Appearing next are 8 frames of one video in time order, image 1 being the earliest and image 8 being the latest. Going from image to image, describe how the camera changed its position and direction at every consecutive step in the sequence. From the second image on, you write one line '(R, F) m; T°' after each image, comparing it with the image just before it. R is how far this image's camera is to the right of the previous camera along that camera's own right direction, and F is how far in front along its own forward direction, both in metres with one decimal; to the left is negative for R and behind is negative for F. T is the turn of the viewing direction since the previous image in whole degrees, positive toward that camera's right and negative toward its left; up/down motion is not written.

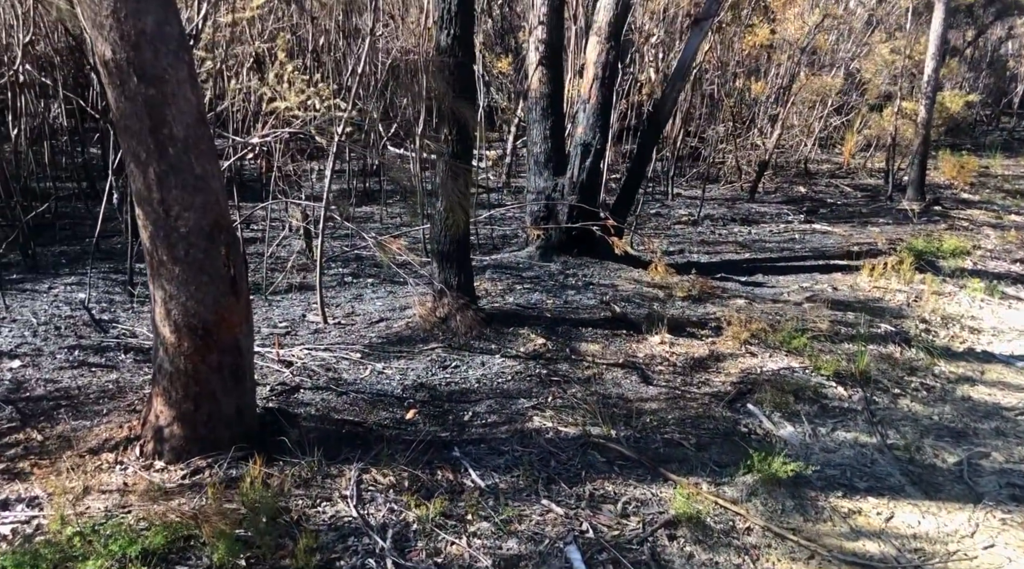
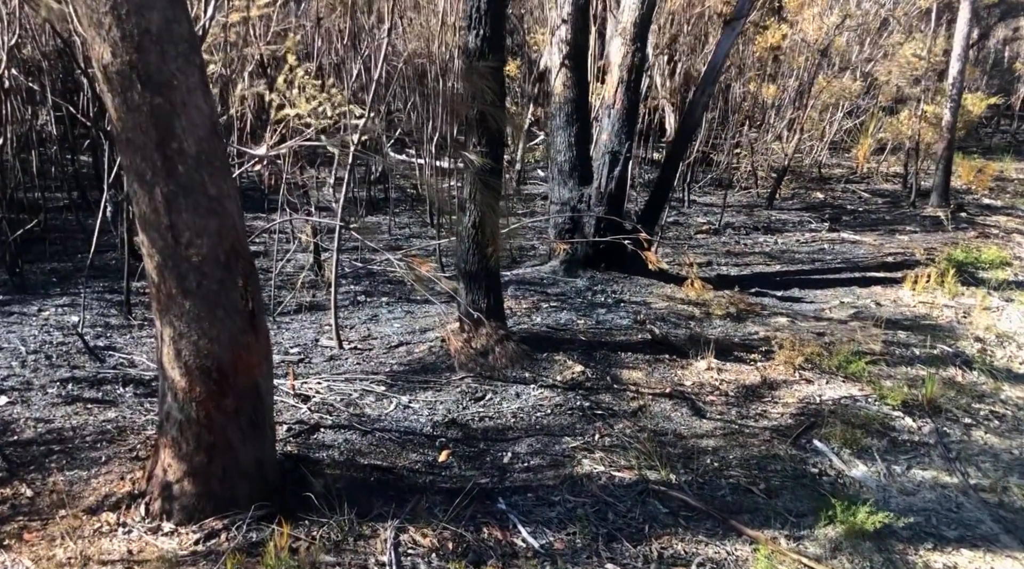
(-0.2, +0.5) m; 0°
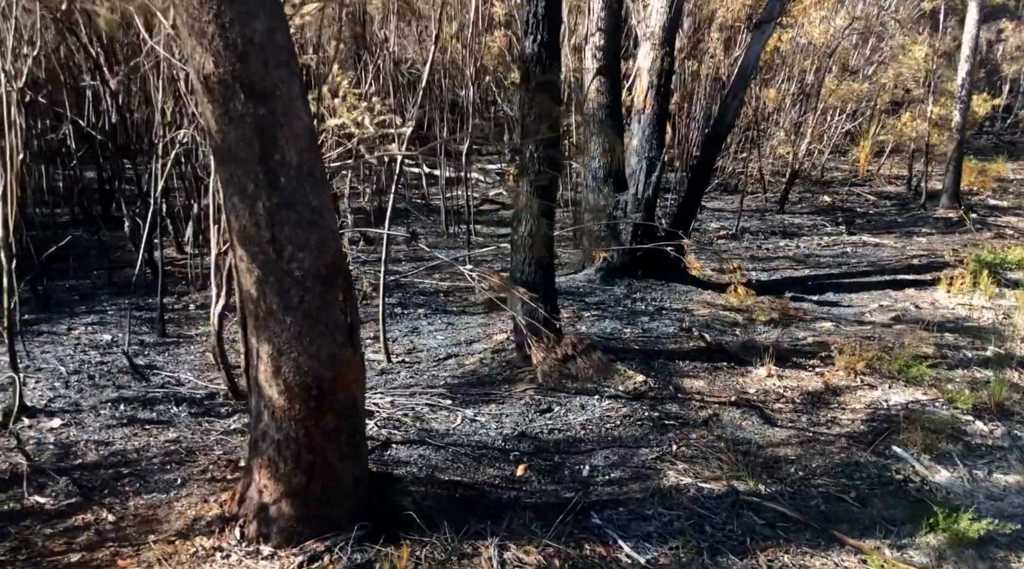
(-0.5, +0.1) m; +1°
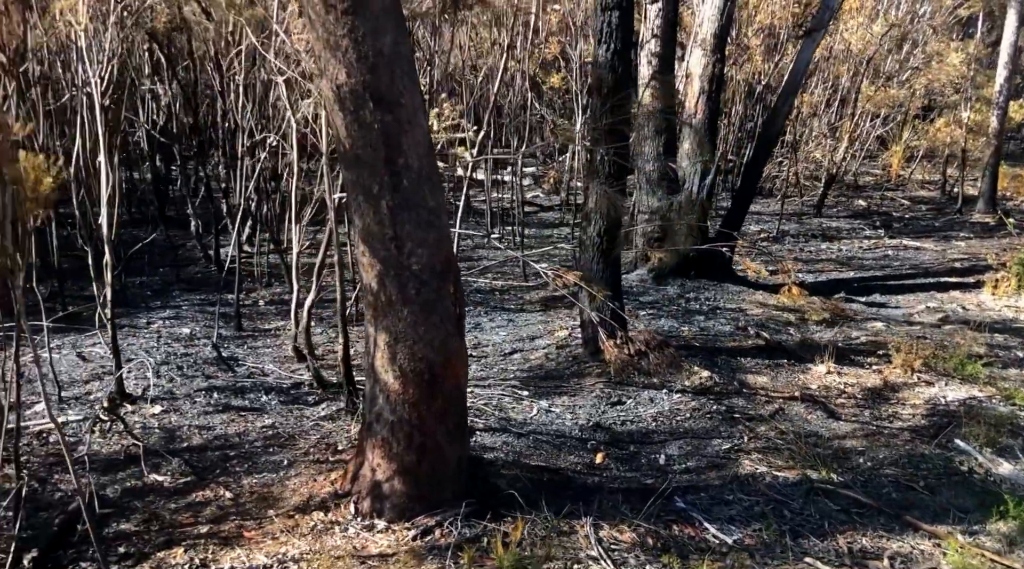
(-0.3, -0.3) m; -1°
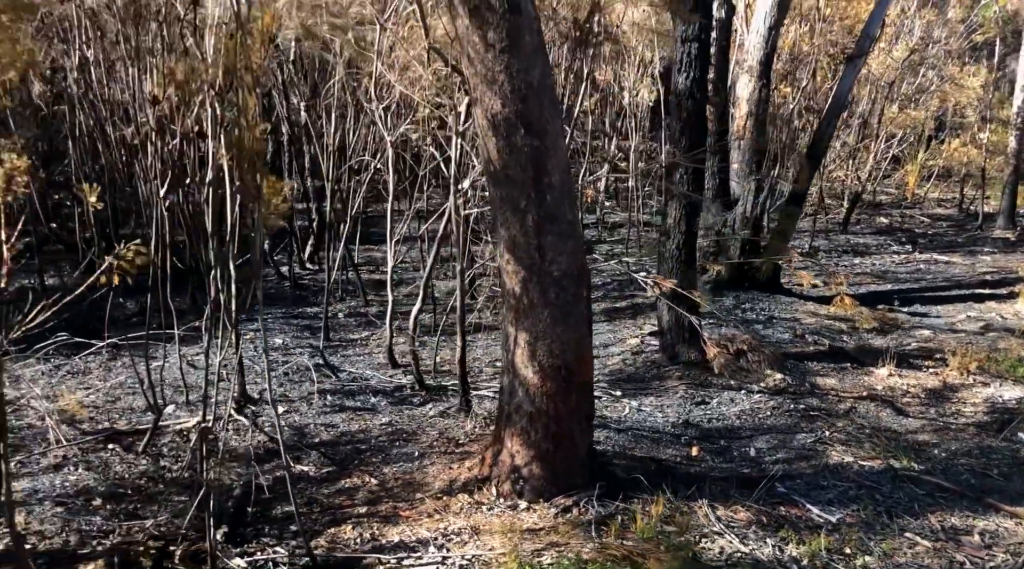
(-0.6, -0.5) m; 0°
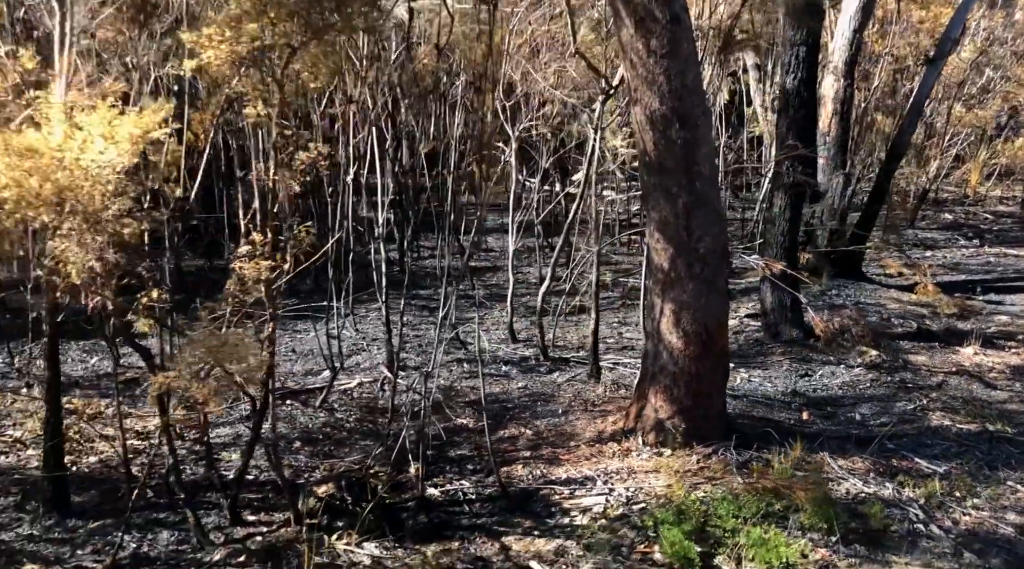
(-0.5, -0.7) m; -2°
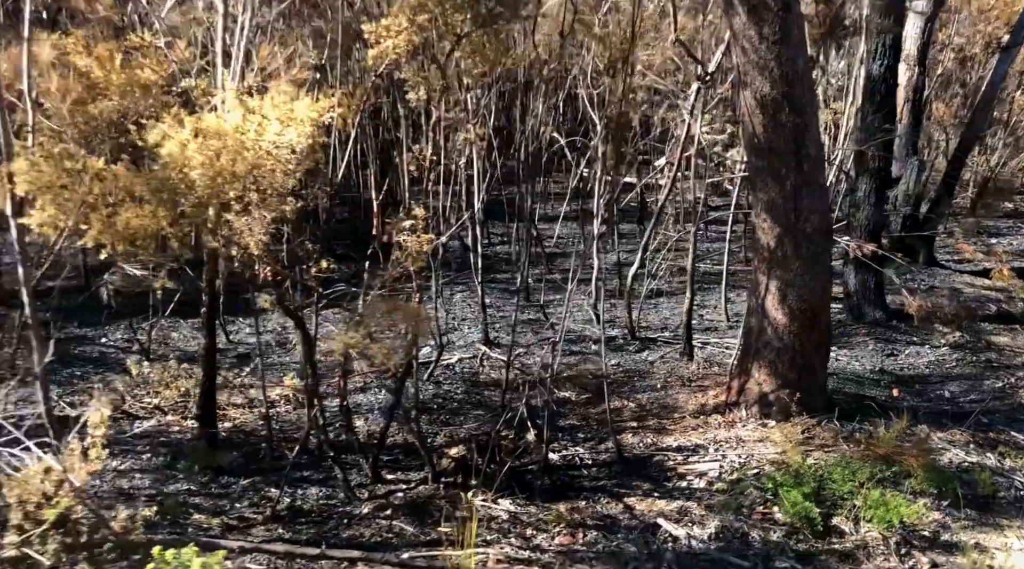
(-0.4, -0.3) m; -2°
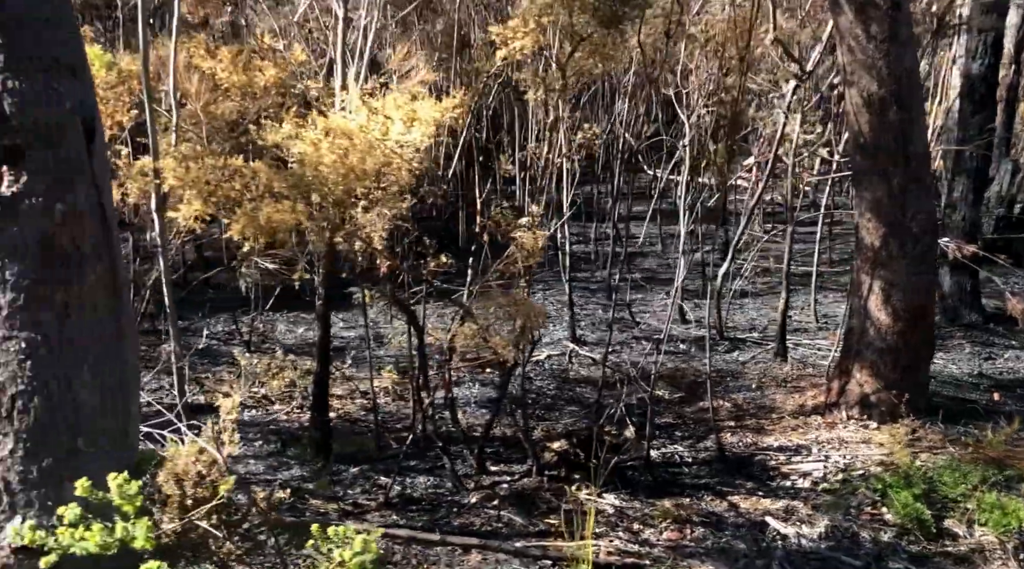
(-0.2, -0.1) m; -4°
